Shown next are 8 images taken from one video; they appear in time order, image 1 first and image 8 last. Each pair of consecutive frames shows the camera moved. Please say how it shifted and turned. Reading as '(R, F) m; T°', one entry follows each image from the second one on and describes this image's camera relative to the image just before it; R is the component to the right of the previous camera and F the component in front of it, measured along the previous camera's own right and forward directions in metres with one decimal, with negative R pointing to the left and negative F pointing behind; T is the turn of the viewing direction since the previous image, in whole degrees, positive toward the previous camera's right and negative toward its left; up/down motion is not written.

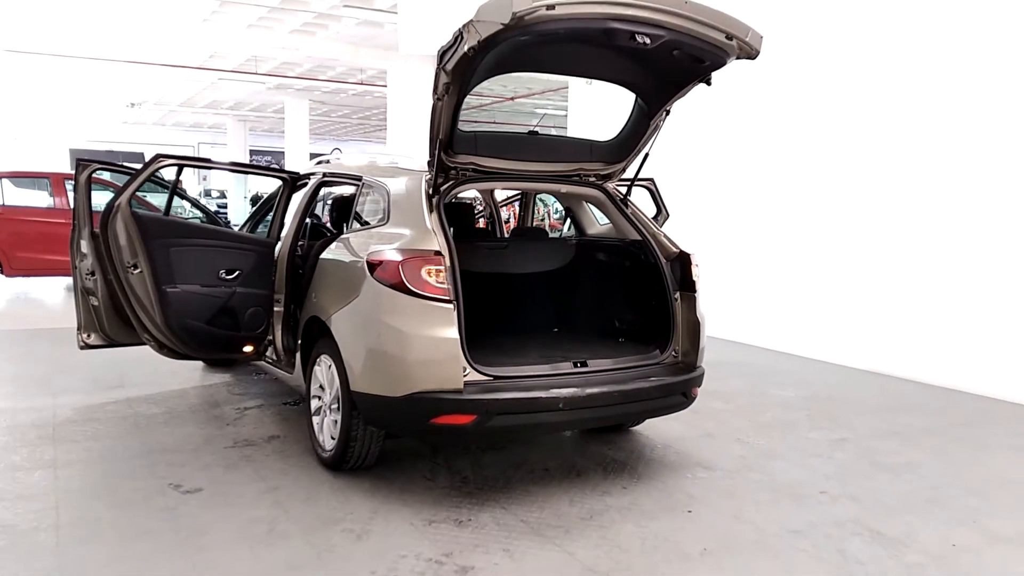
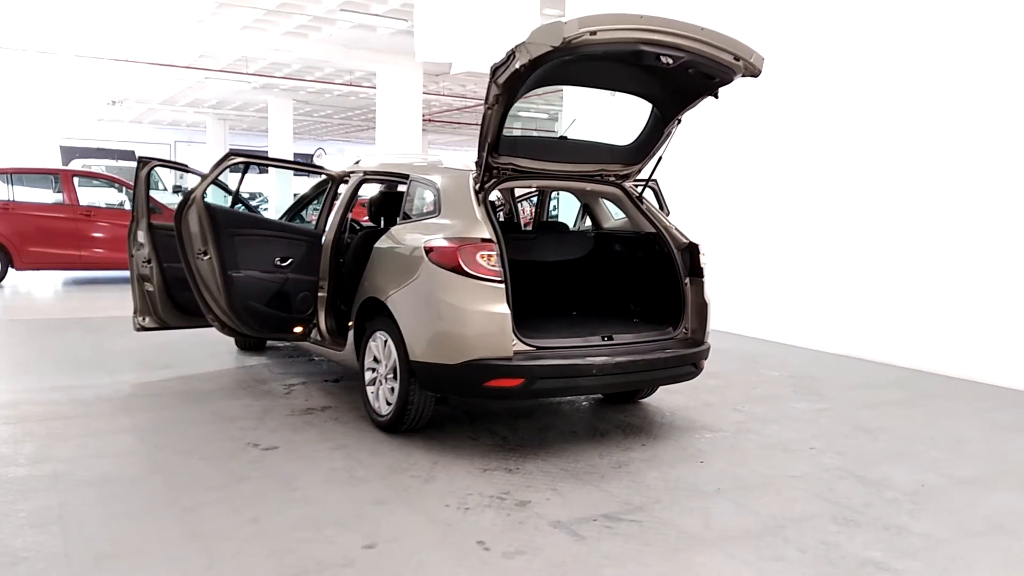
(-0.2, -0.5) m; +2°
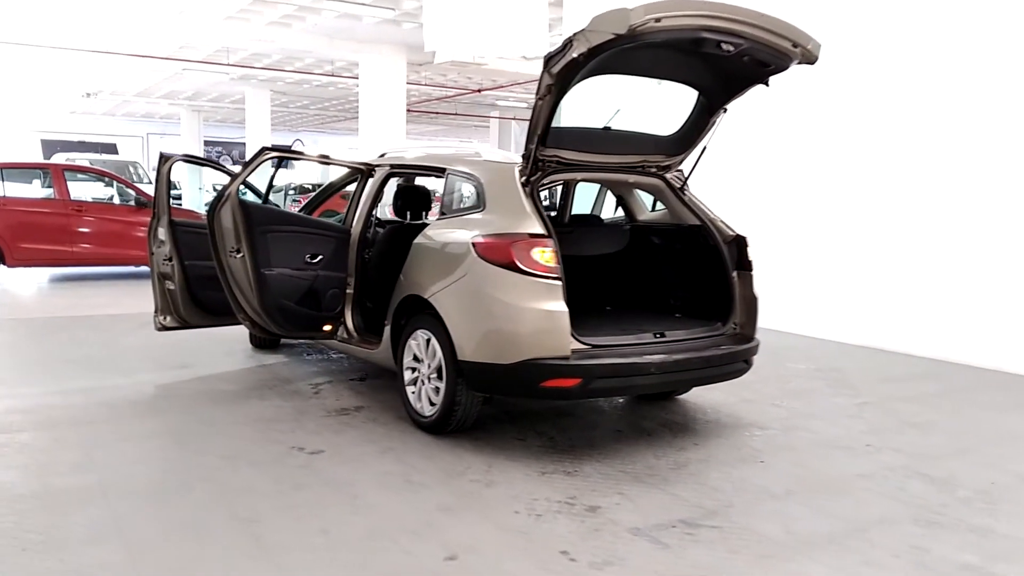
(-0.3, +0.1) m; +2°
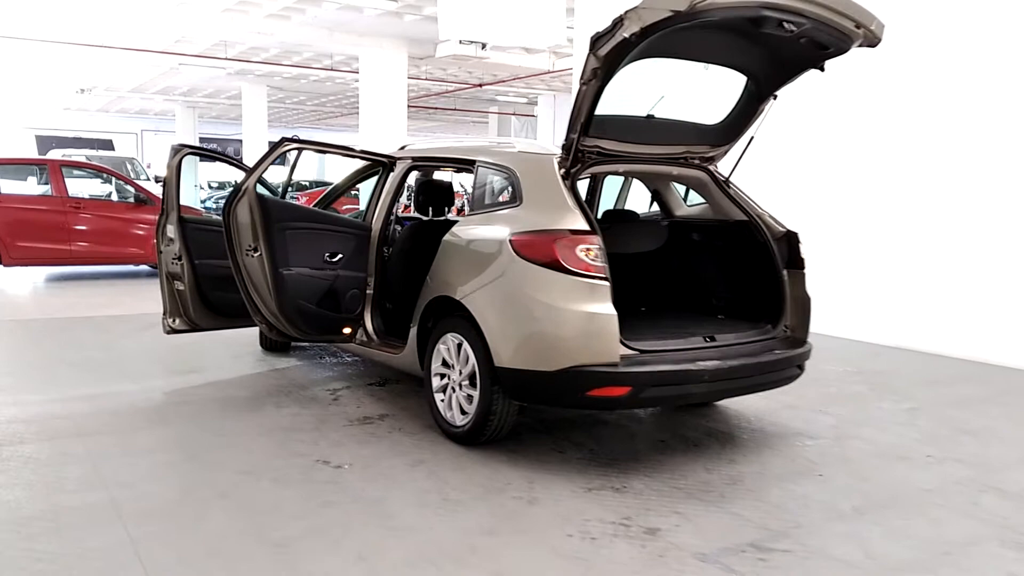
(-0.2, +0.2) m; 0°
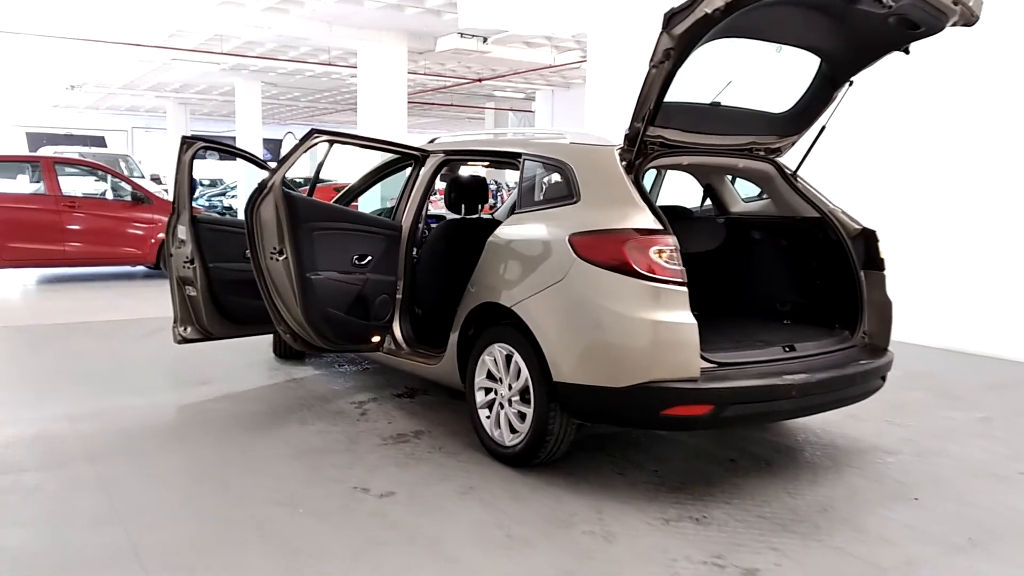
(-0.2, +0.3) m; +1°
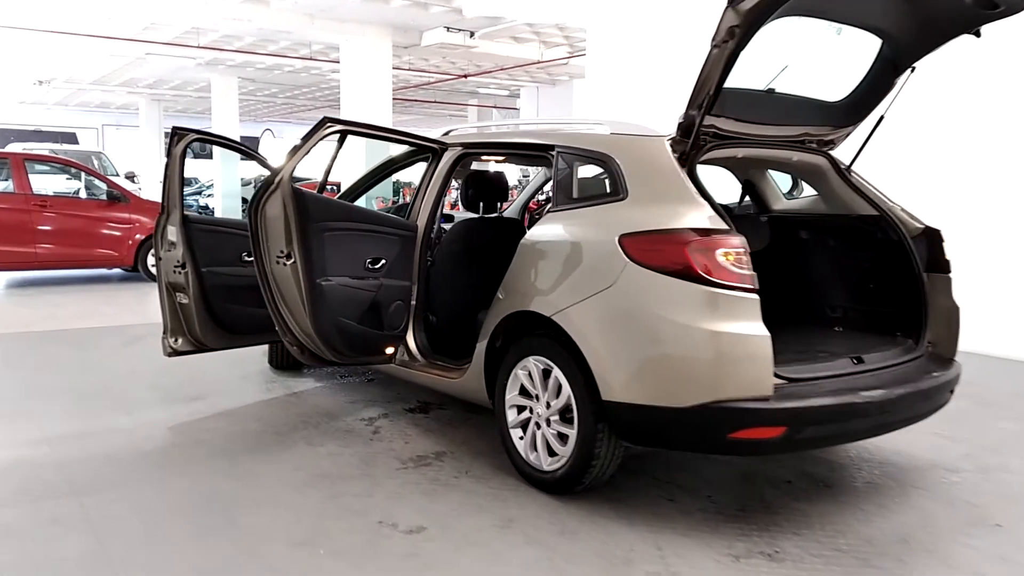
(-0.2, +0.3) m; +2°
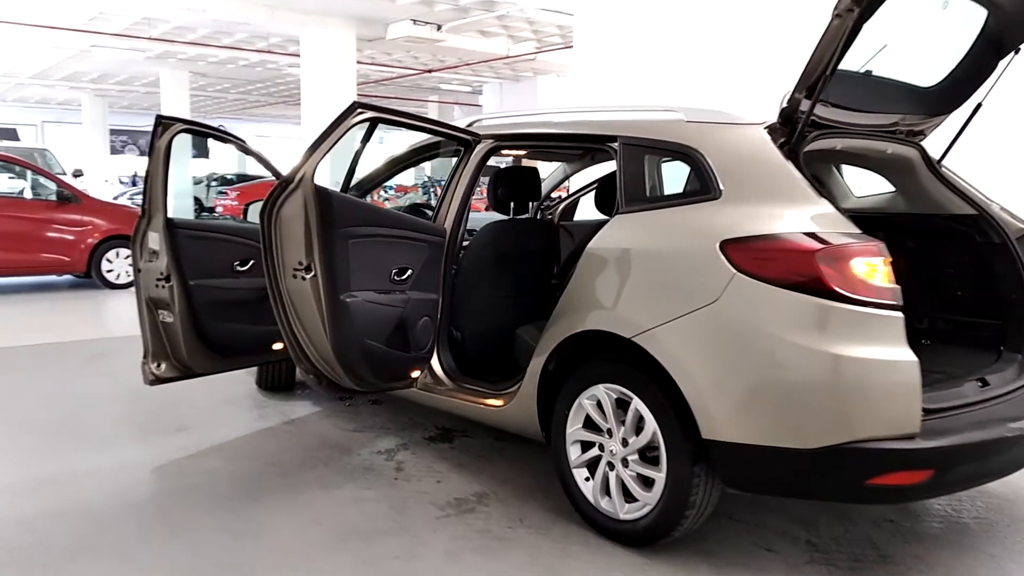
(-0.3, +0.4) m; +3°
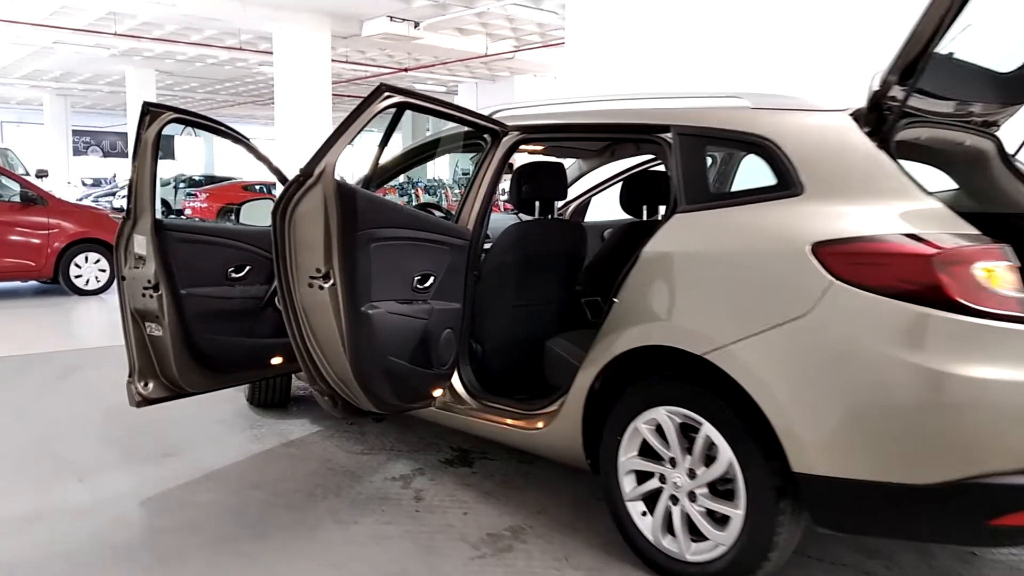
(-0.2, +0.3) m; +2°
